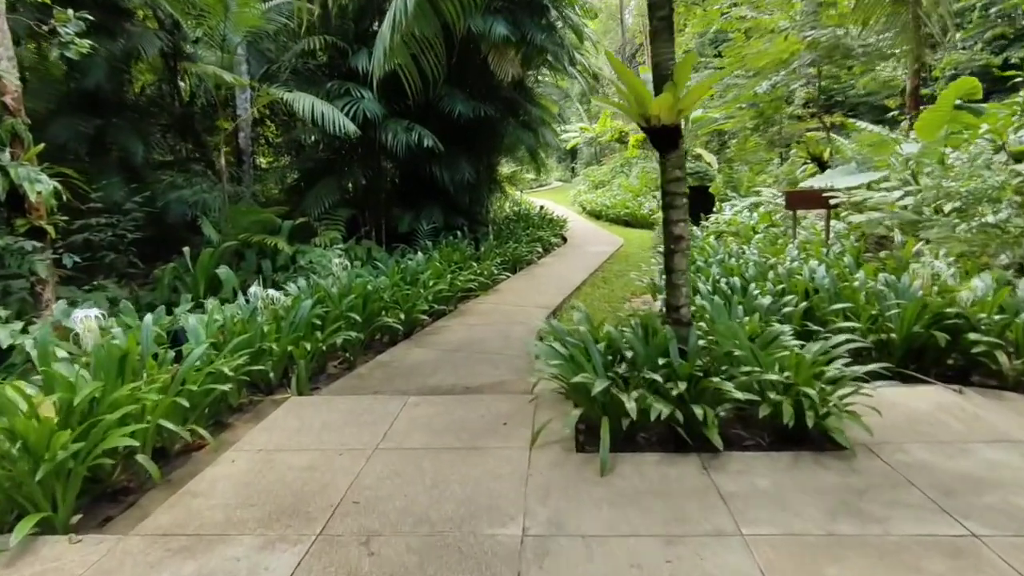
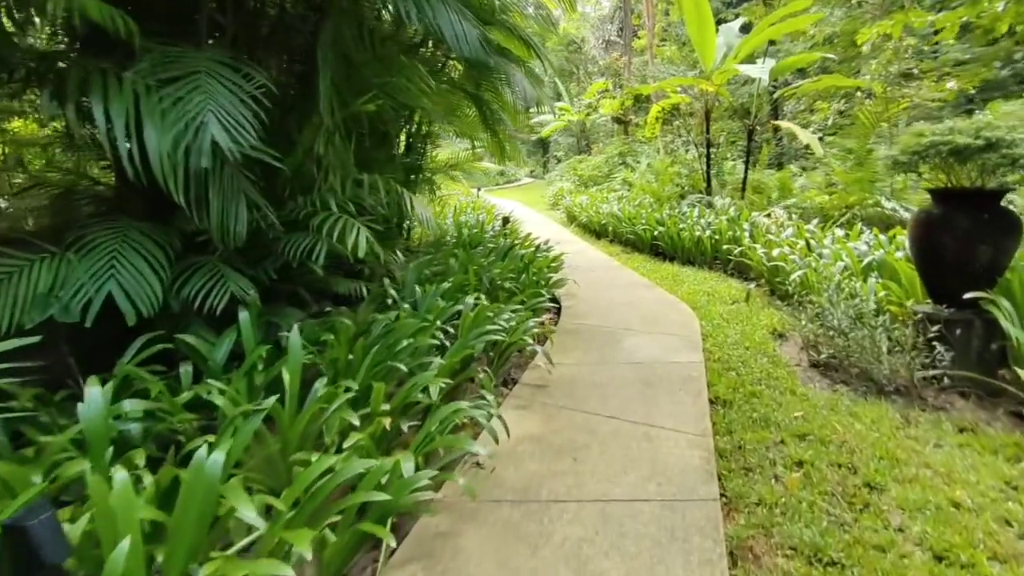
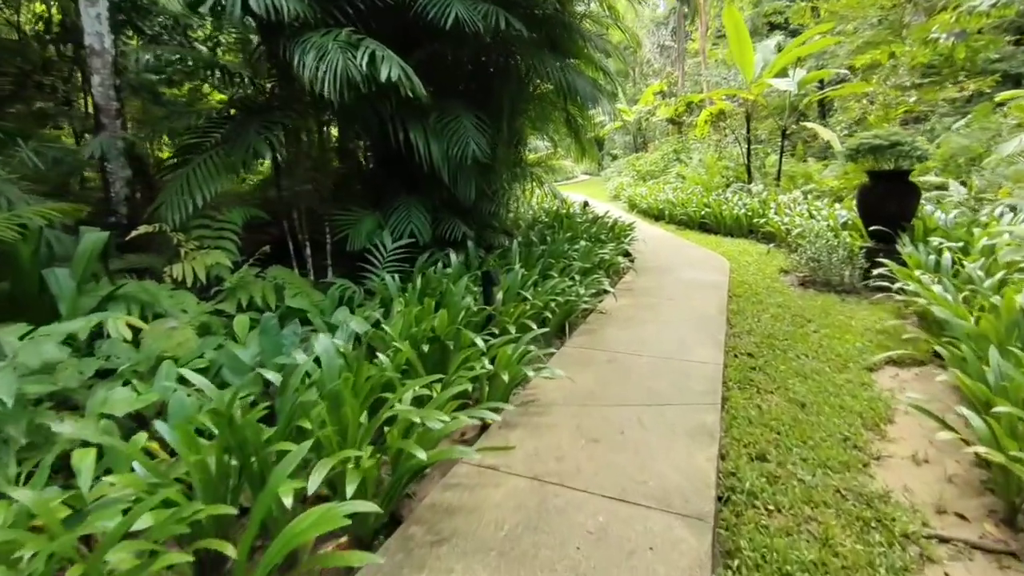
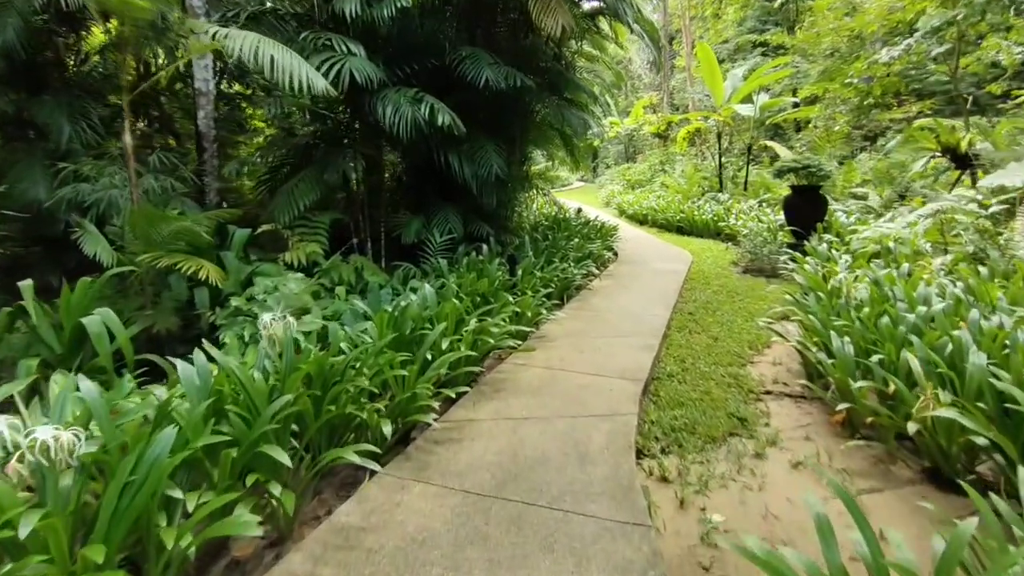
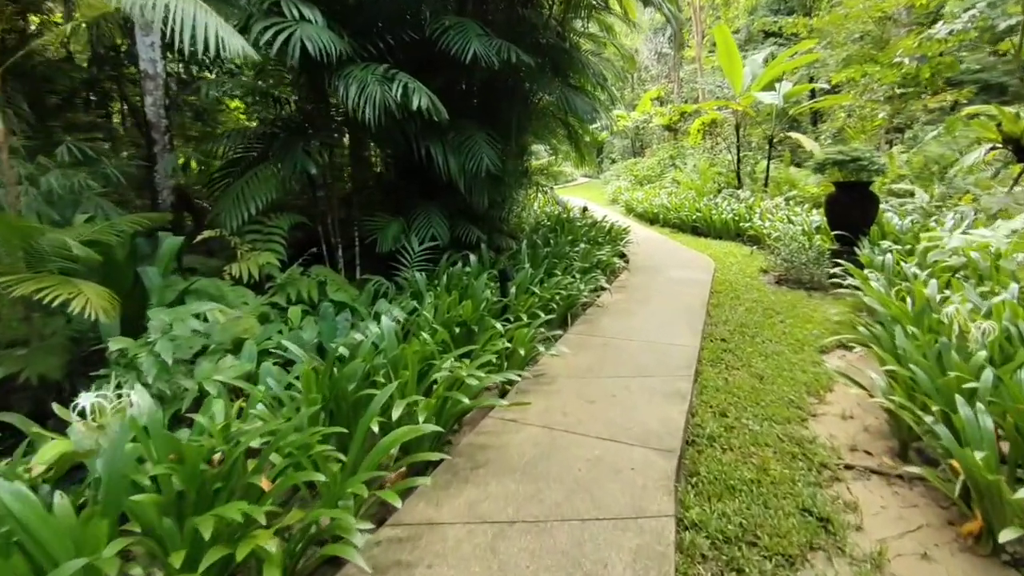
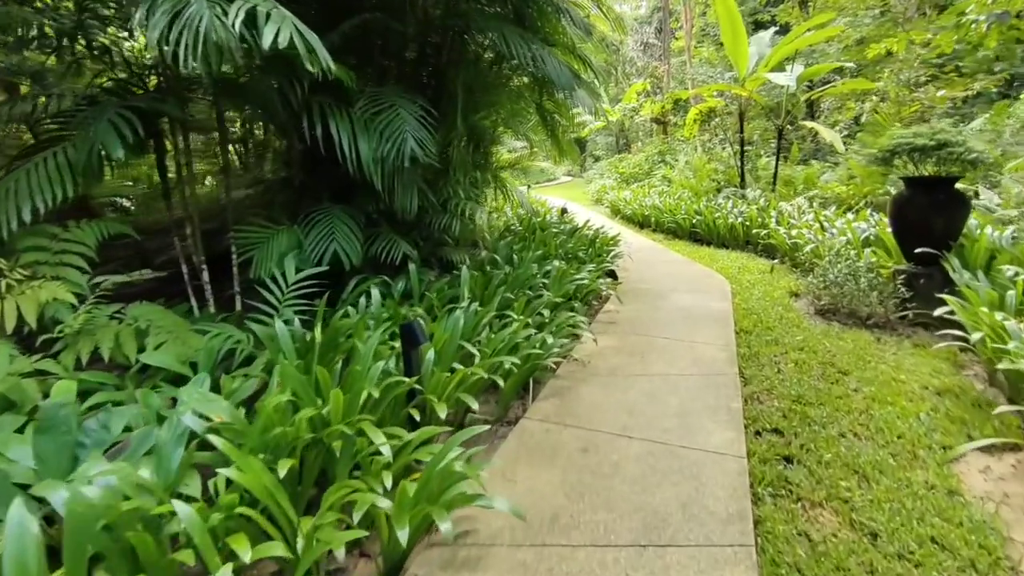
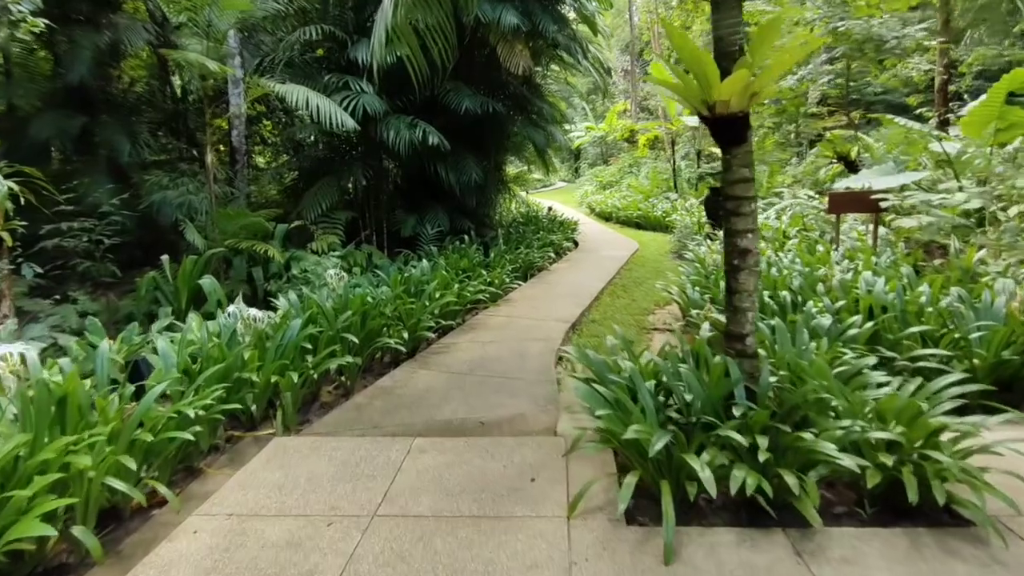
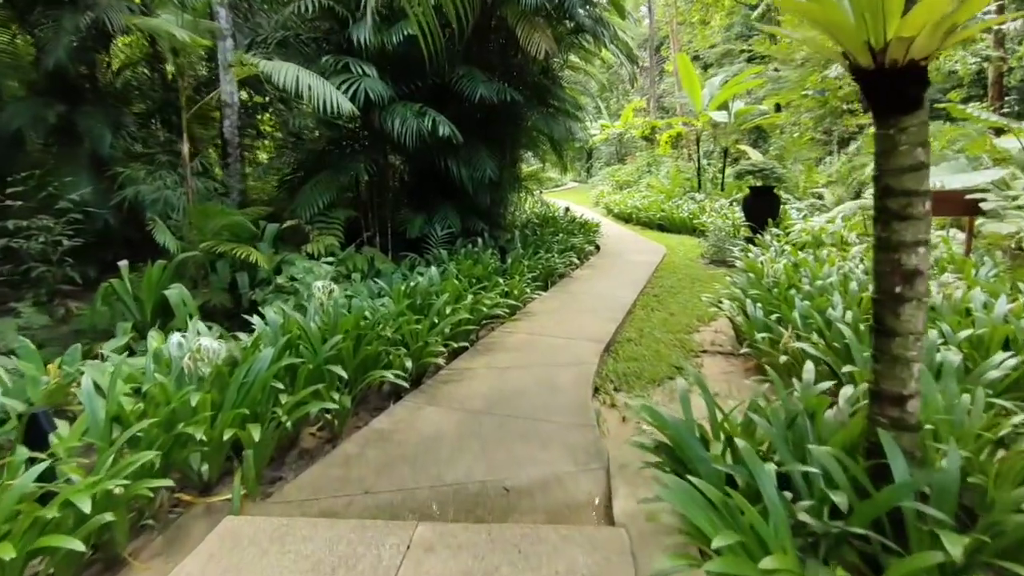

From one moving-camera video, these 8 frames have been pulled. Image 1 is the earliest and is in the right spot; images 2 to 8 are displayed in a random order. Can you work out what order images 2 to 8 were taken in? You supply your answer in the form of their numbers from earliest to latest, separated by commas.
7, 8, 4, 5, 3, 6, 2
